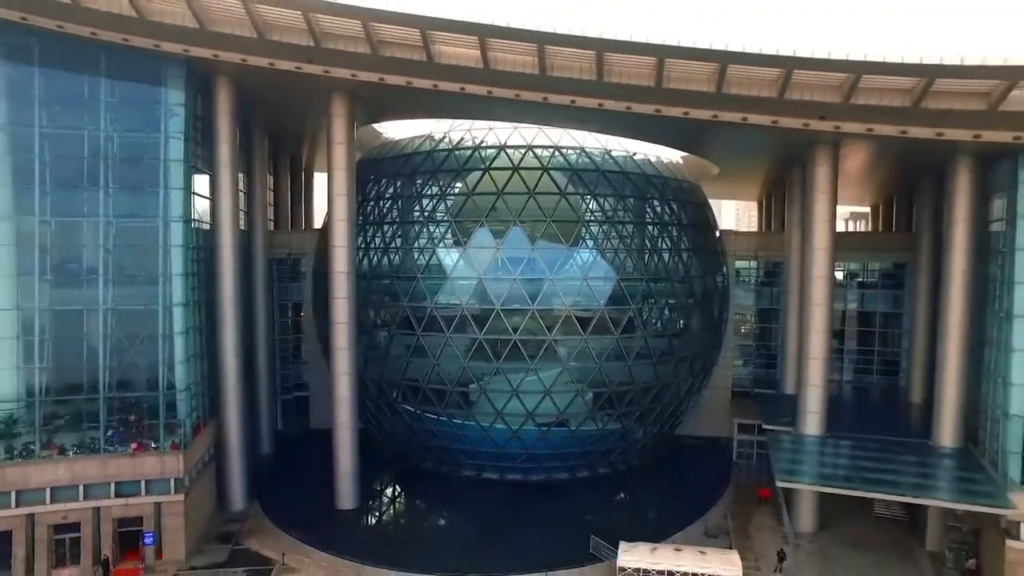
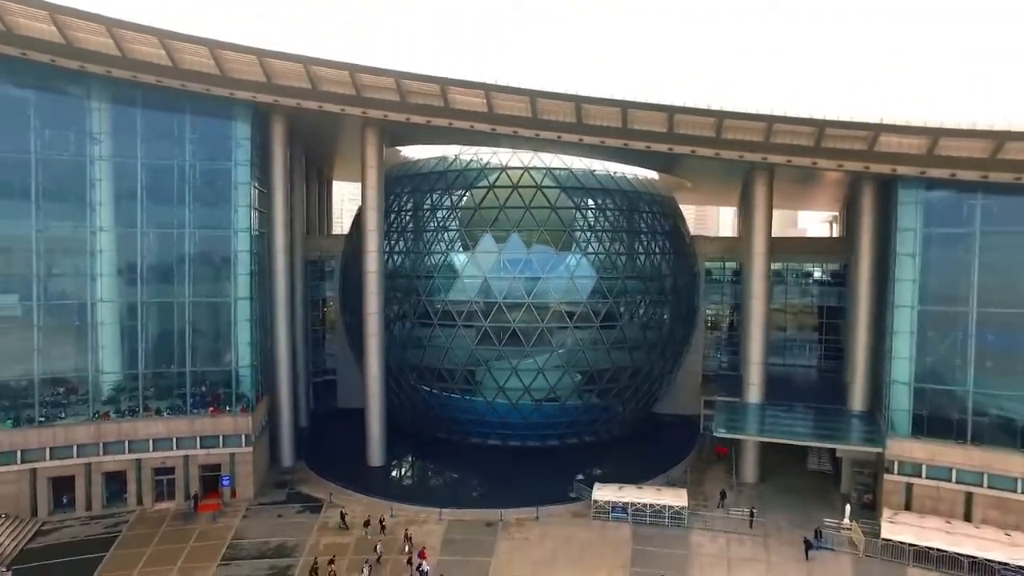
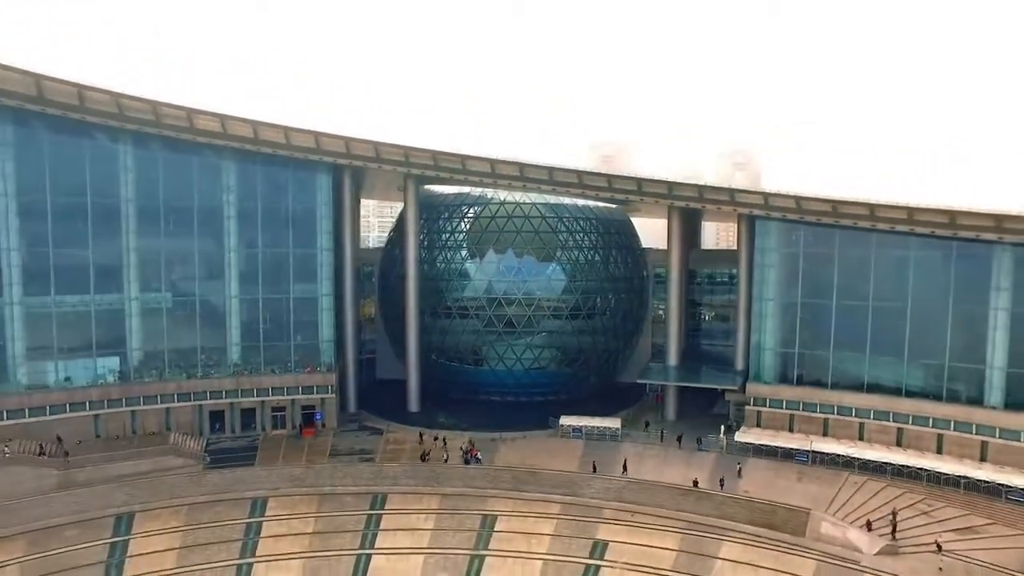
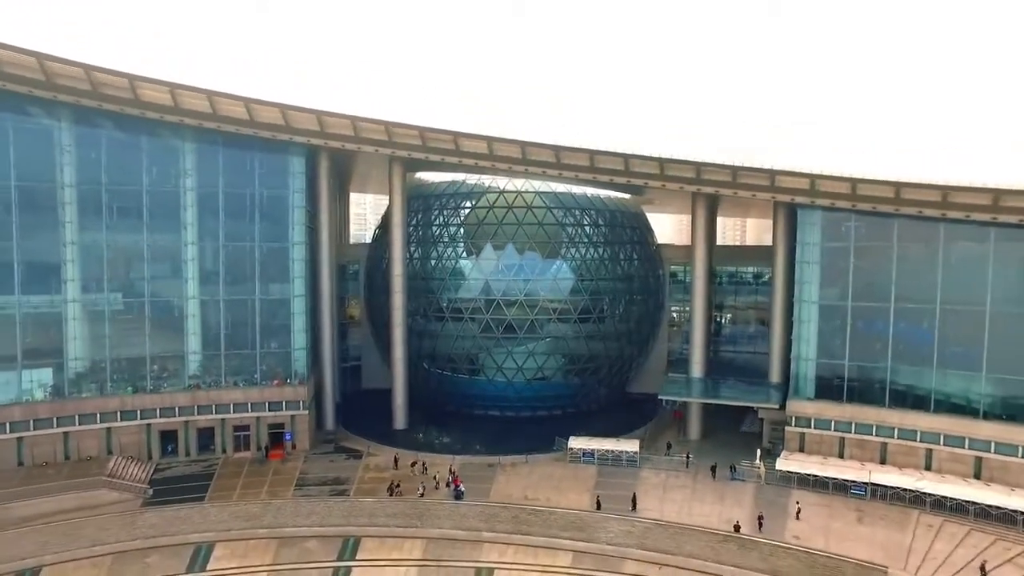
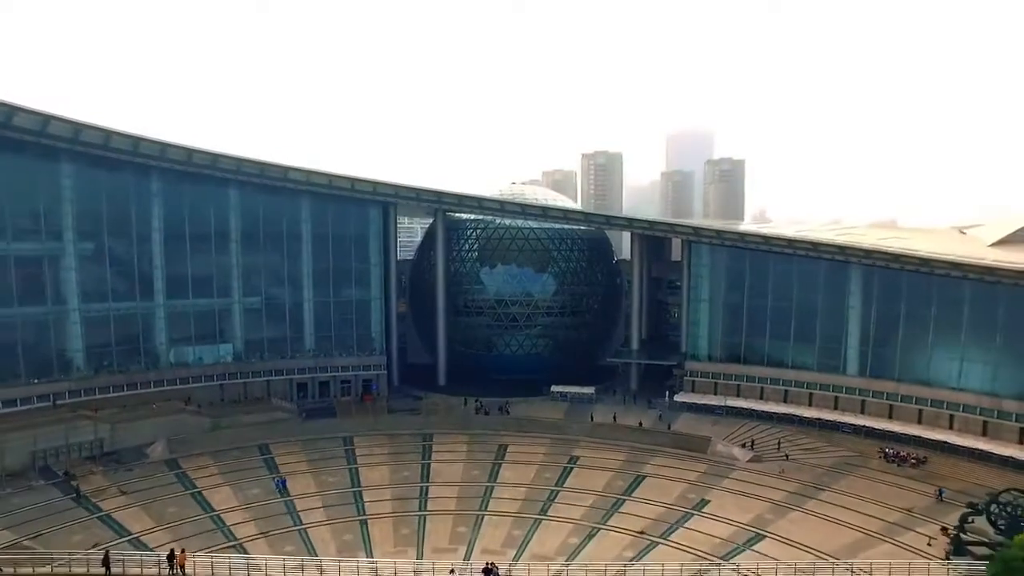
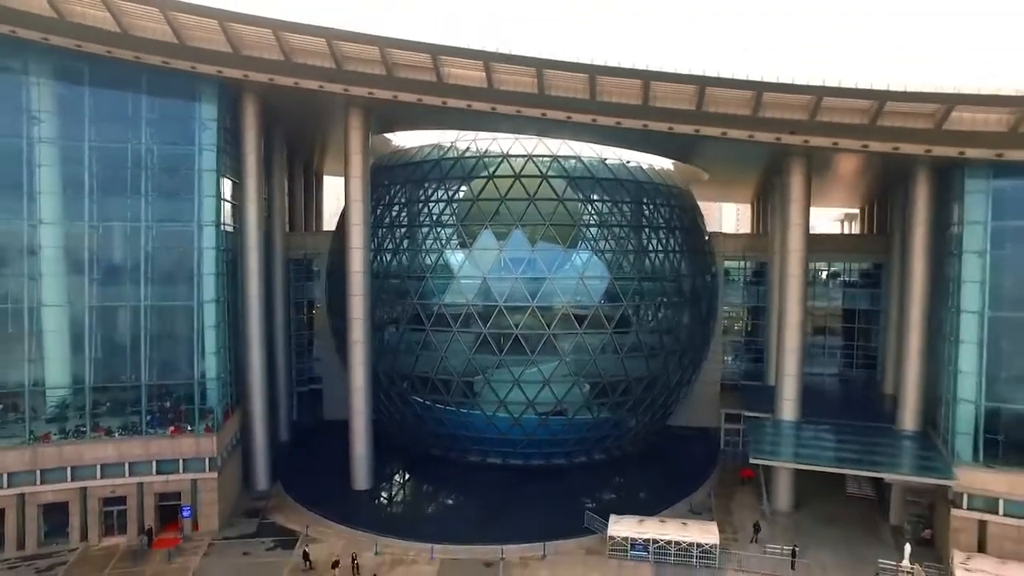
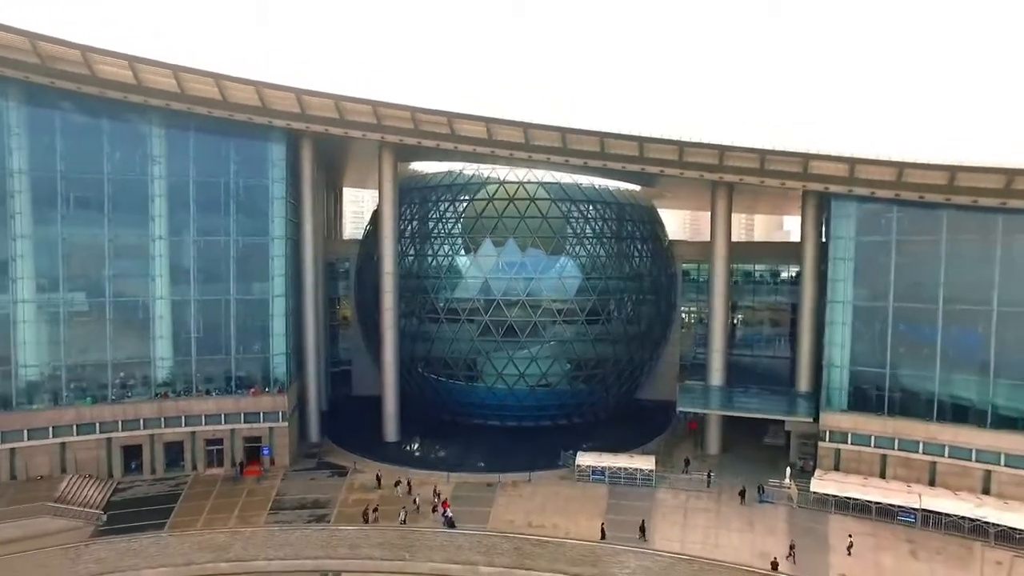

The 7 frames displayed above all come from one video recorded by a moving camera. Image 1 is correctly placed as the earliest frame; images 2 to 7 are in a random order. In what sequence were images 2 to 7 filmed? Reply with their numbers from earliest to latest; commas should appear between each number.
6, 2, 7, 4, 3, 5
